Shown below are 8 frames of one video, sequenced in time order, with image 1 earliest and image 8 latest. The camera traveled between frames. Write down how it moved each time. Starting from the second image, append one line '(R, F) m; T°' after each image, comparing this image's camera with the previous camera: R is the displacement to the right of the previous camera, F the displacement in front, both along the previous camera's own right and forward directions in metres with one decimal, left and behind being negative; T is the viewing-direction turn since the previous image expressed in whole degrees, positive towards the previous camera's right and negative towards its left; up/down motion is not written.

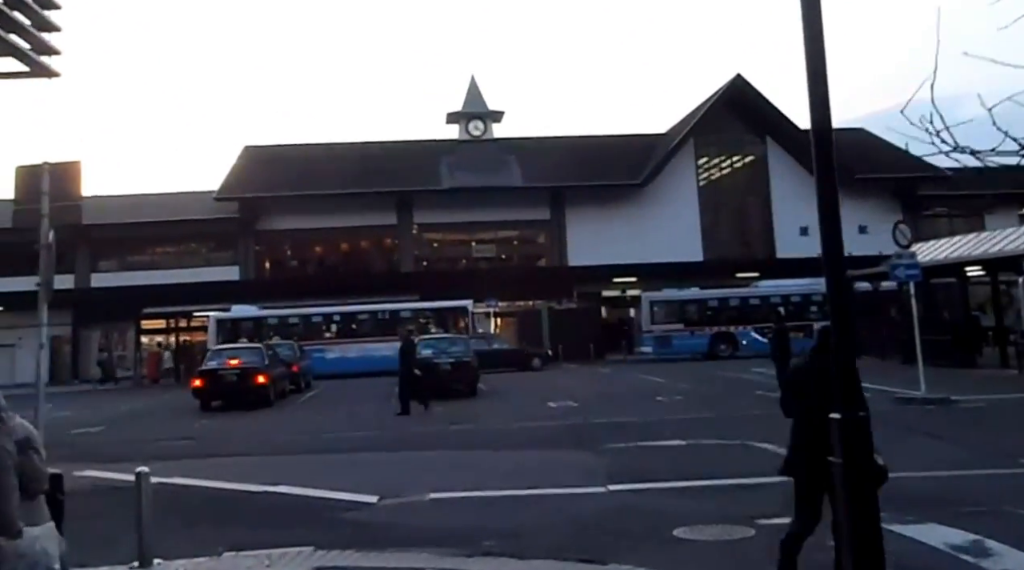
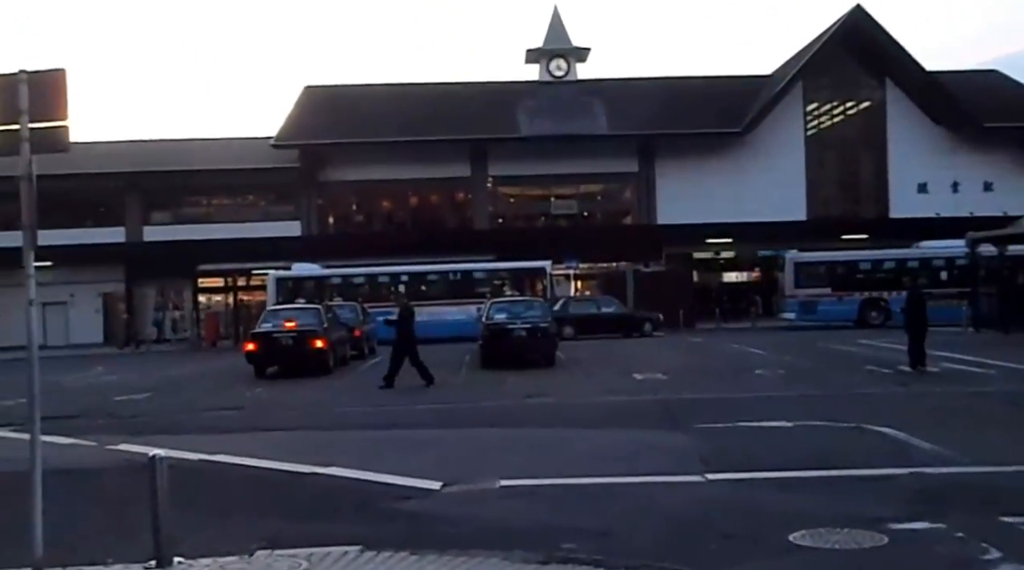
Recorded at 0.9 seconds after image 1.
(-0.2, +3.1) m; -4°
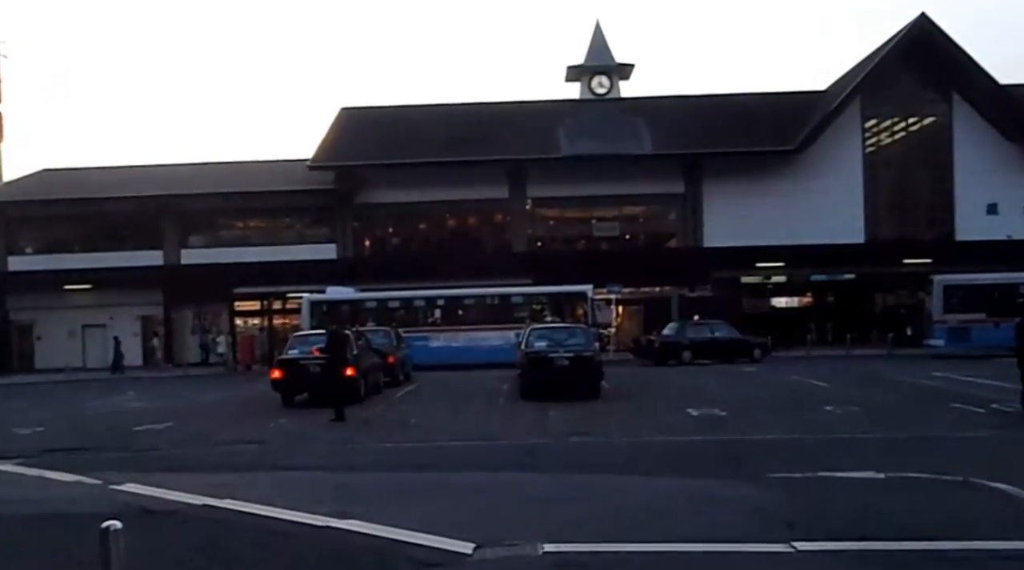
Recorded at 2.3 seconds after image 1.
(-0.1, +1.6) m; -2°
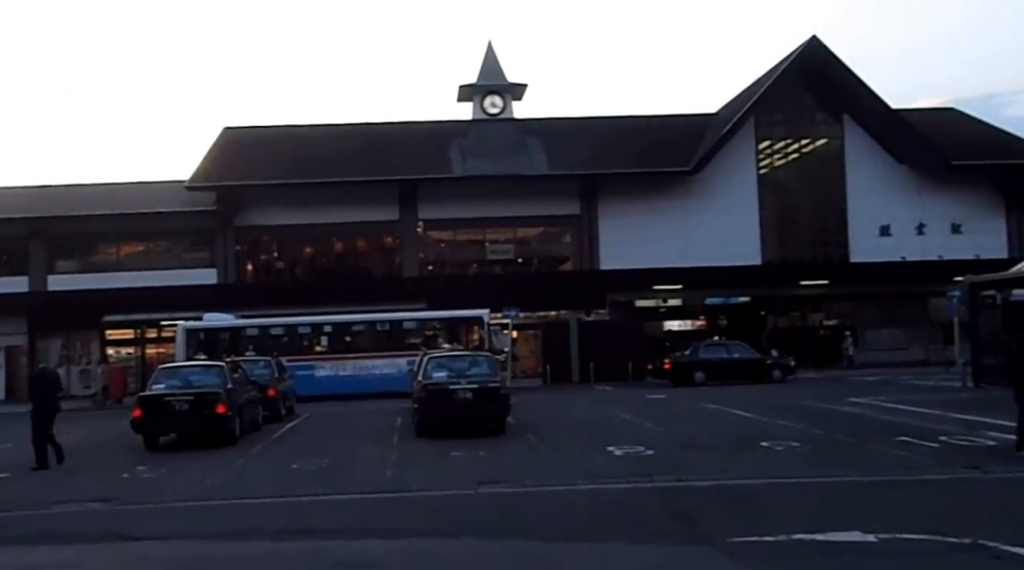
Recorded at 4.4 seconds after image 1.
(-0.1, +2.2) m; +6°
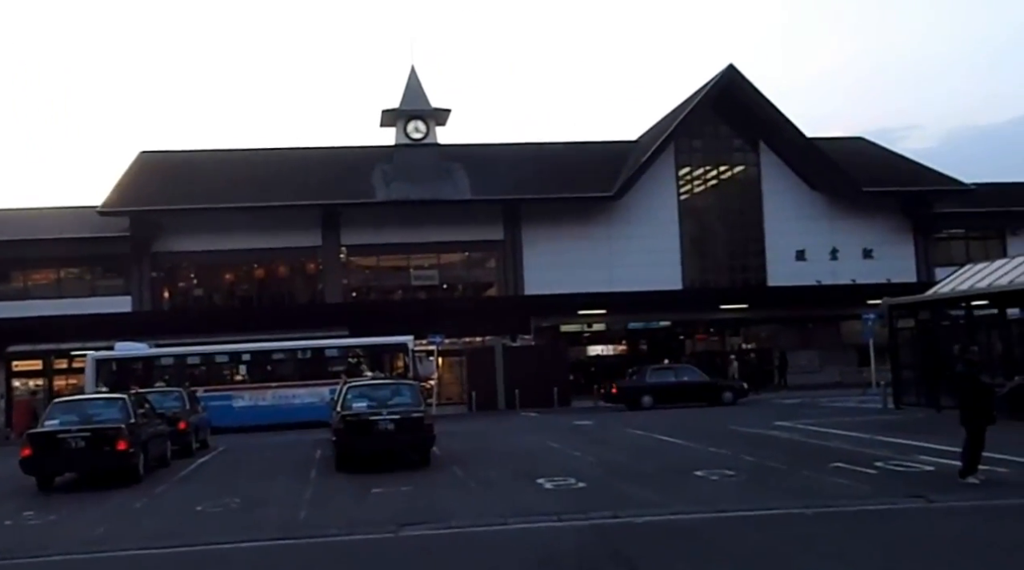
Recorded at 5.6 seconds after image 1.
(0.0, +0.8) m; +4°
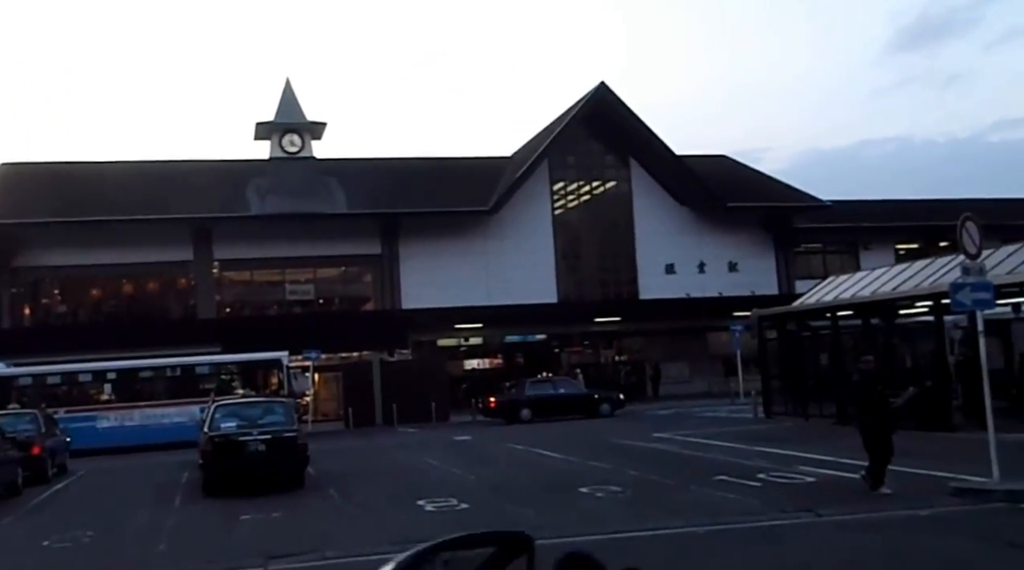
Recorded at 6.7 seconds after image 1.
(0.0, +0.6) m; +6°
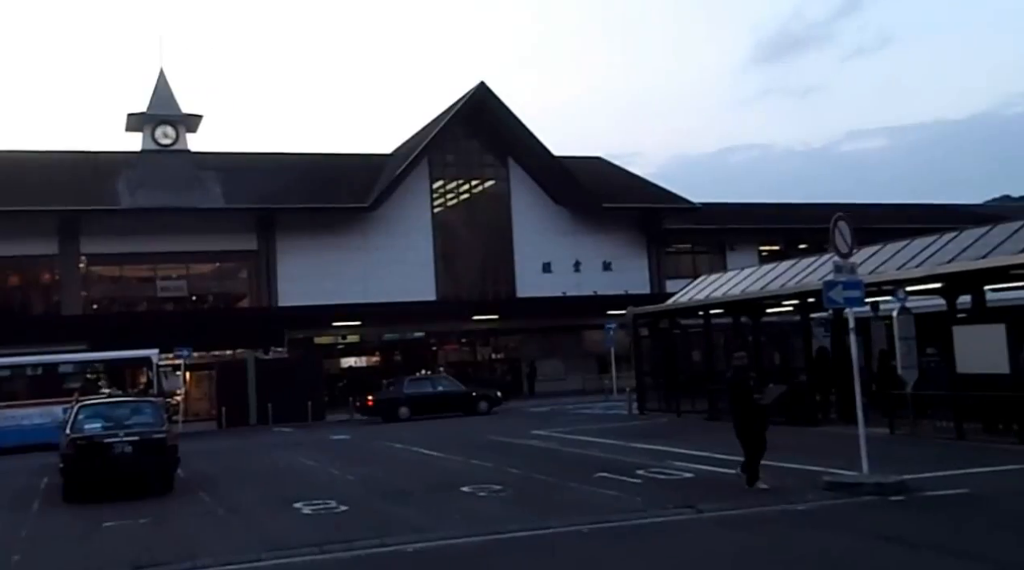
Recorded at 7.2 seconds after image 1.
(0.0, +0.3) m; +6°
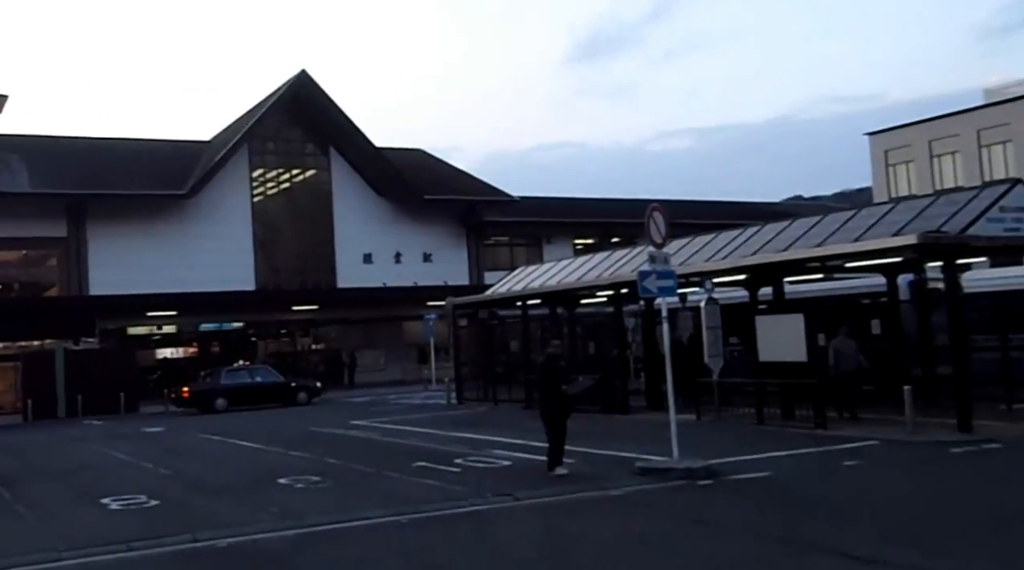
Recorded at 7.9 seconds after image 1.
(0.0, -0.2) m; +9°
